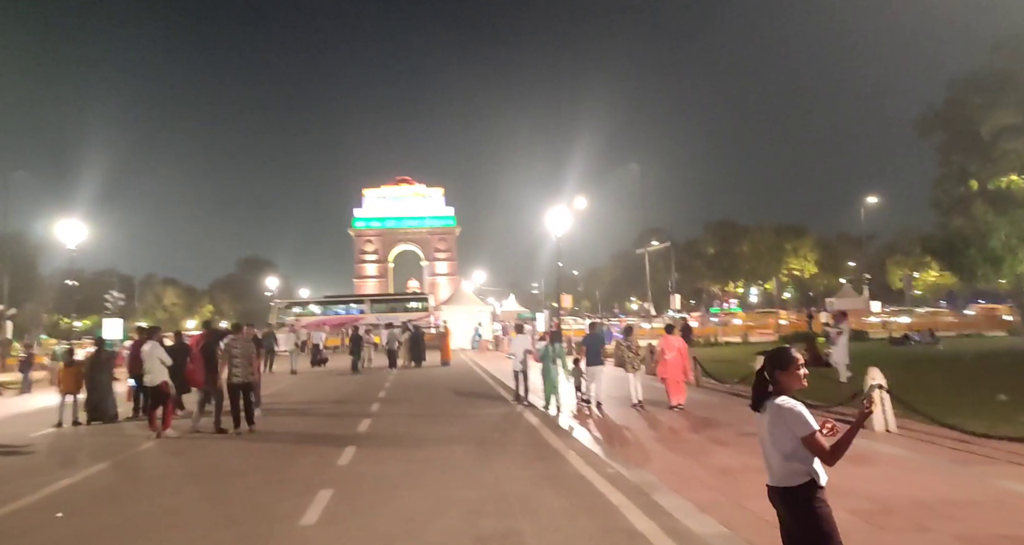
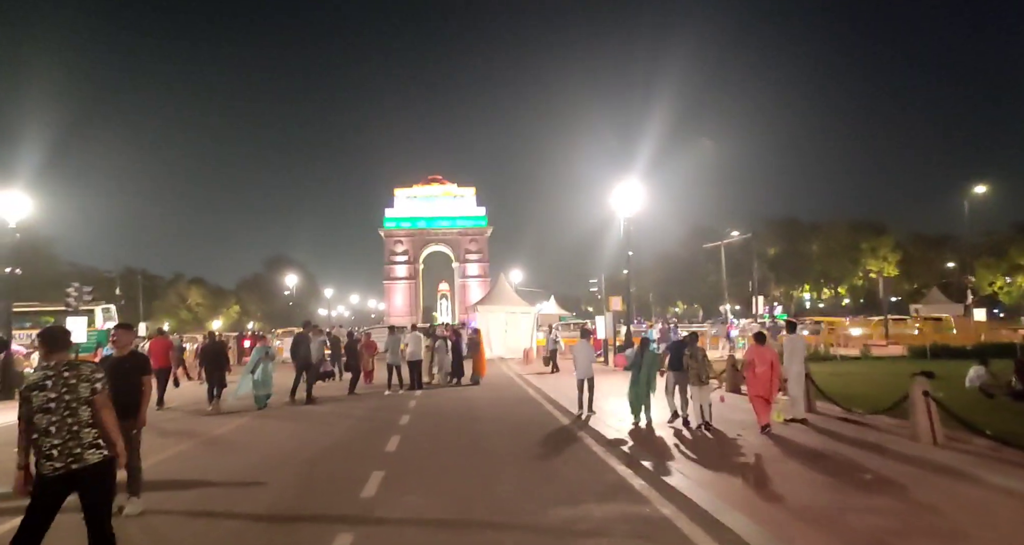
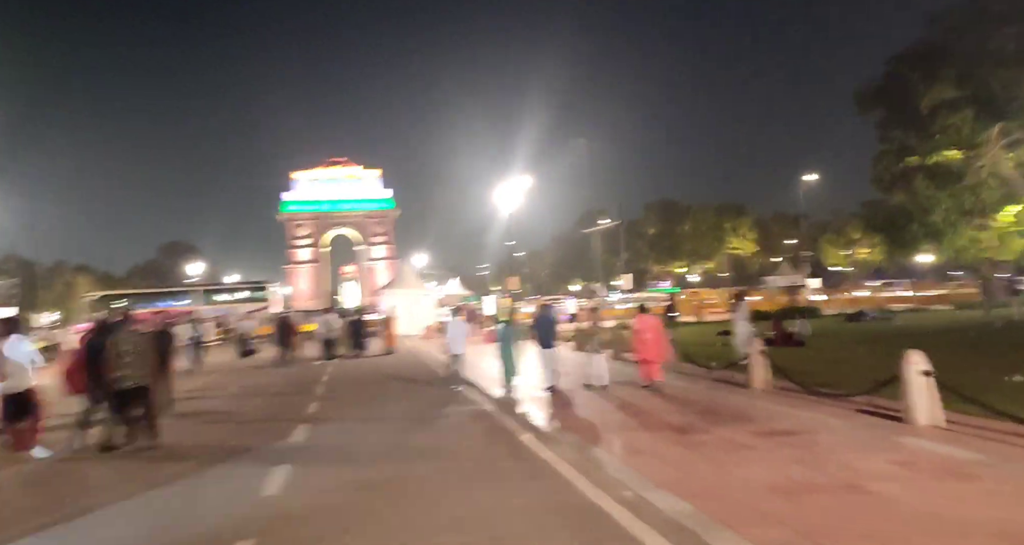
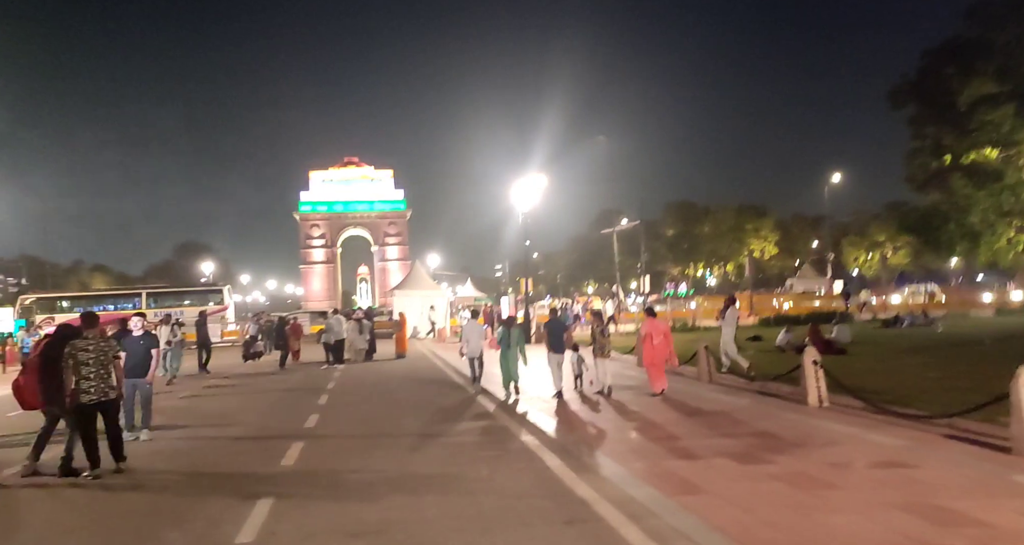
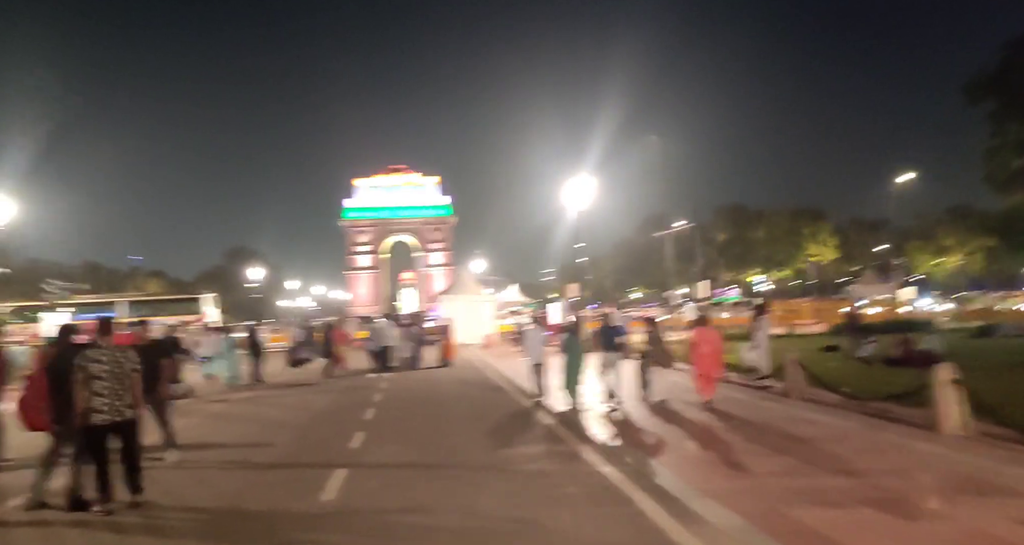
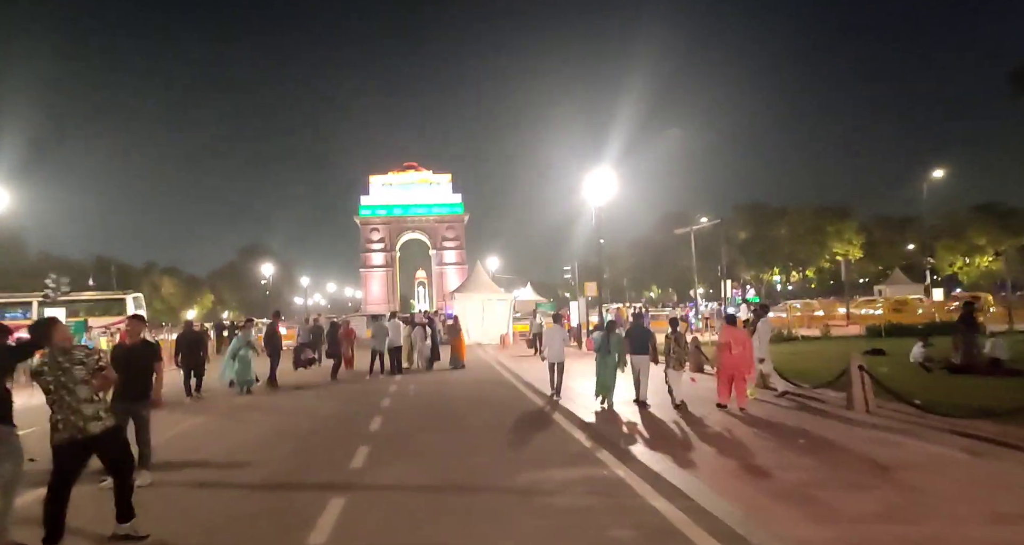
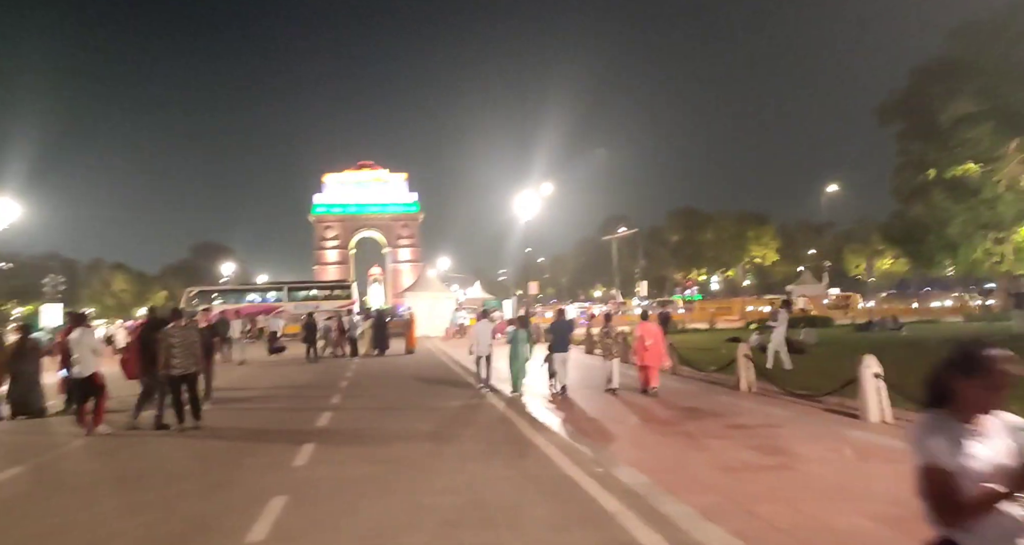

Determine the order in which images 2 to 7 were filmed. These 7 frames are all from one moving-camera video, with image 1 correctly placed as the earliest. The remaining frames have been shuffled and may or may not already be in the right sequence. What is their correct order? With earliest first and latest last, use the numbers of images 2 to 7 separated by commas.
7, 3, 4, 5, 6, 2
